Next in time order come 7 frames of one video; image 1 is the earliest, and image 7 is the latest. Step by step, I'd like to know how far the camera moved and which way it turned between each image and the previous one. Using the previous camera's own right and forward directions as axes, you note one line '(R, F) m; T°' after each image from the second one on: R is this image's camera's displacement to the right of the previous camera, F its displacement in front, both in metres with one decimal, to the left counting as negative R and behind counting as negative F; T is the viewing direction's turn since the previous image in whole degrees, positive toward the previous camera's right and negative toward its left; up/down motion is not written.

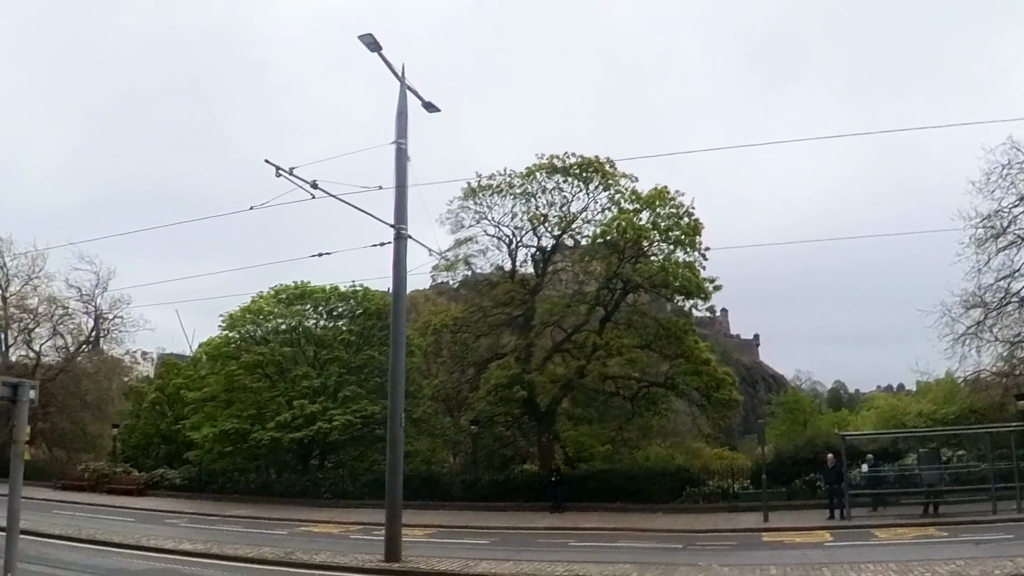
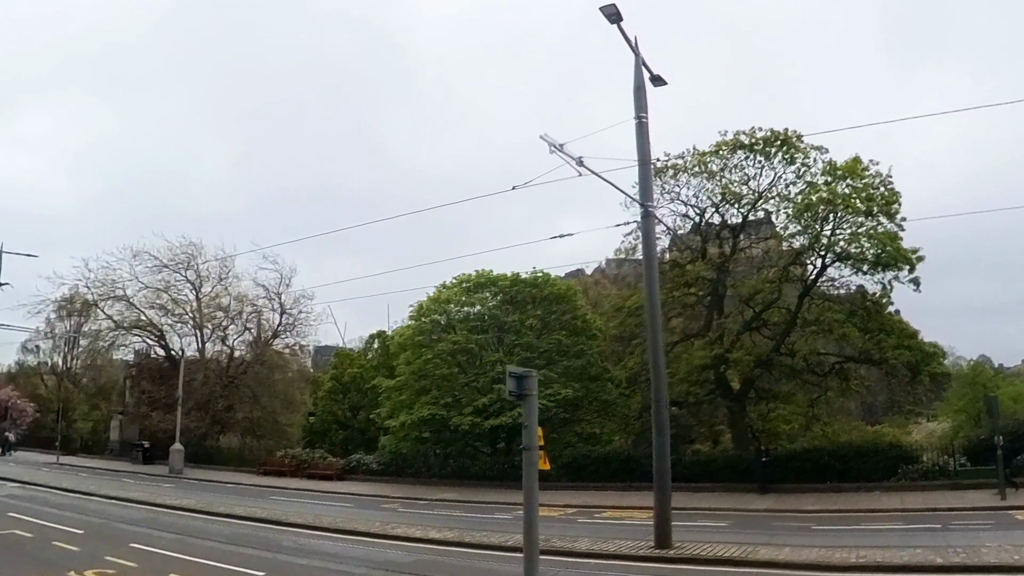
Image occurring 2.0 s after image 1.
(-1.4, -0.1) m; -8°
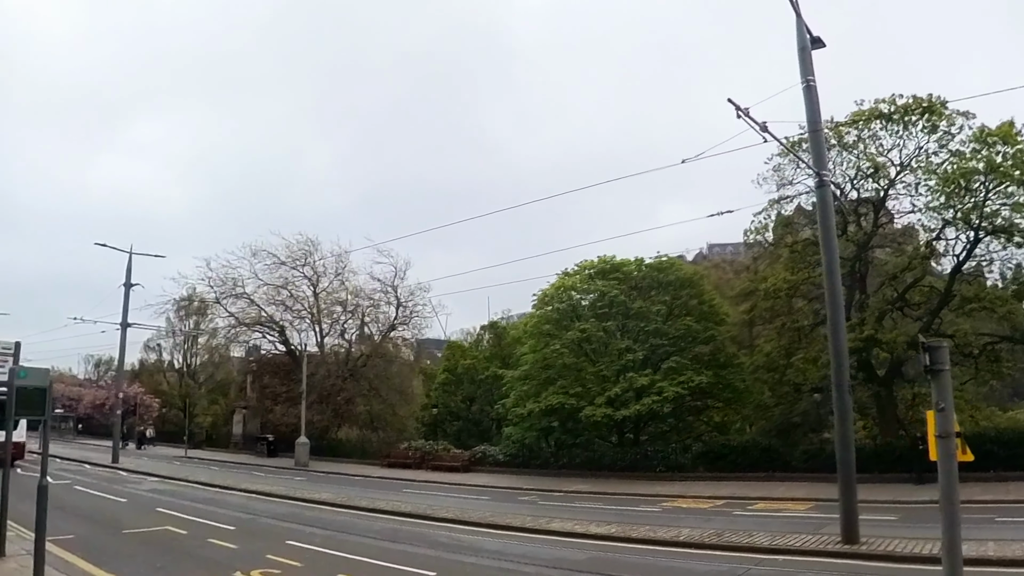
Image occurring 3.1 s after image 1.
(-0.8, +0.7) m; -5°
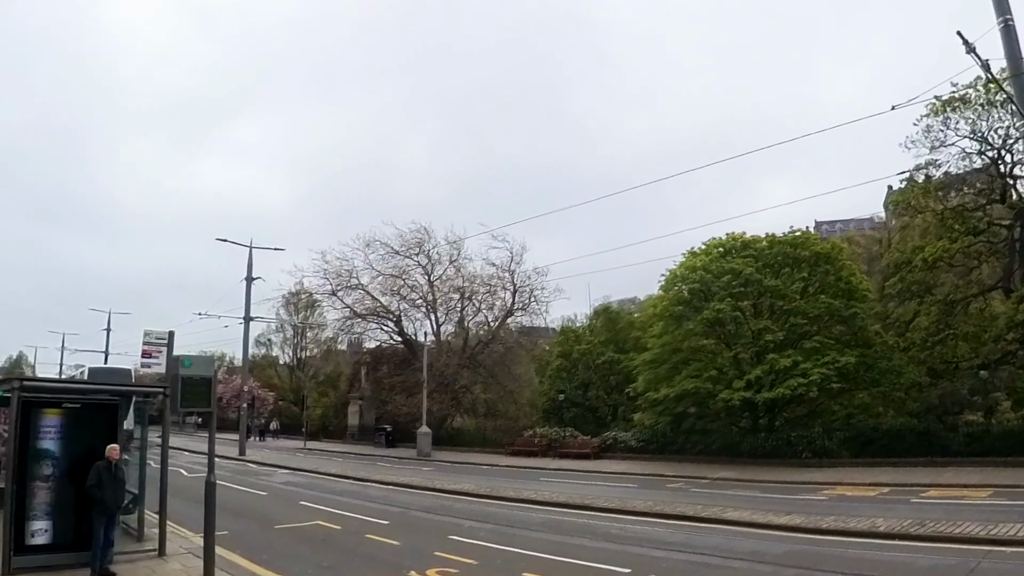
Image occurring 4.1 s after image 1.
(-0.9, +1.0) m; -5°
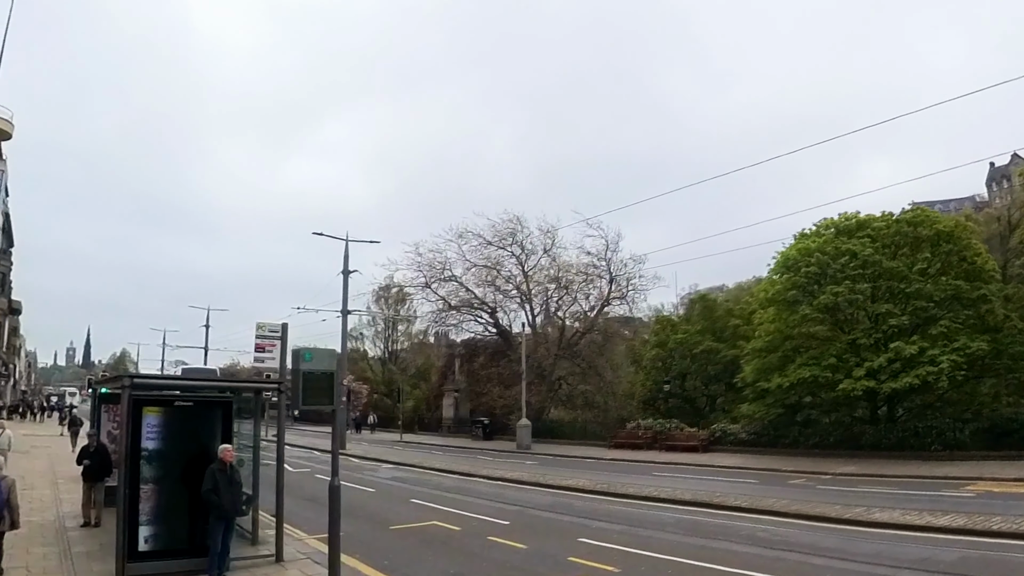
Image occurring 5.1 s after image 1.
(-0.5, +0.9) m; -5°
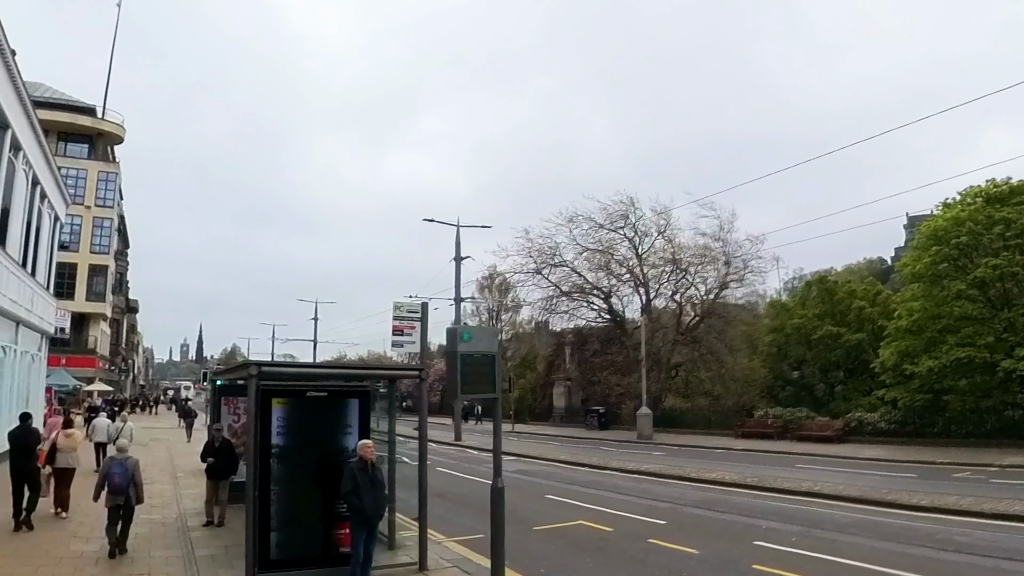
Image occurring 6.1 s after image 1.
(-0.6, +1.3) m; -5°
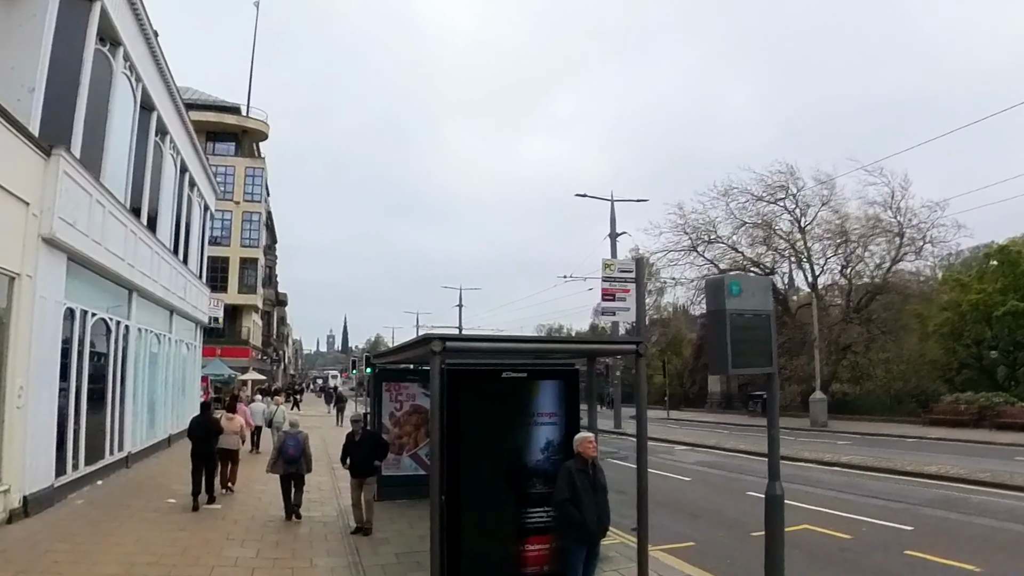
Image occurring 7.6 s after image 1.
(-0.7, +1.8) m; -8°
